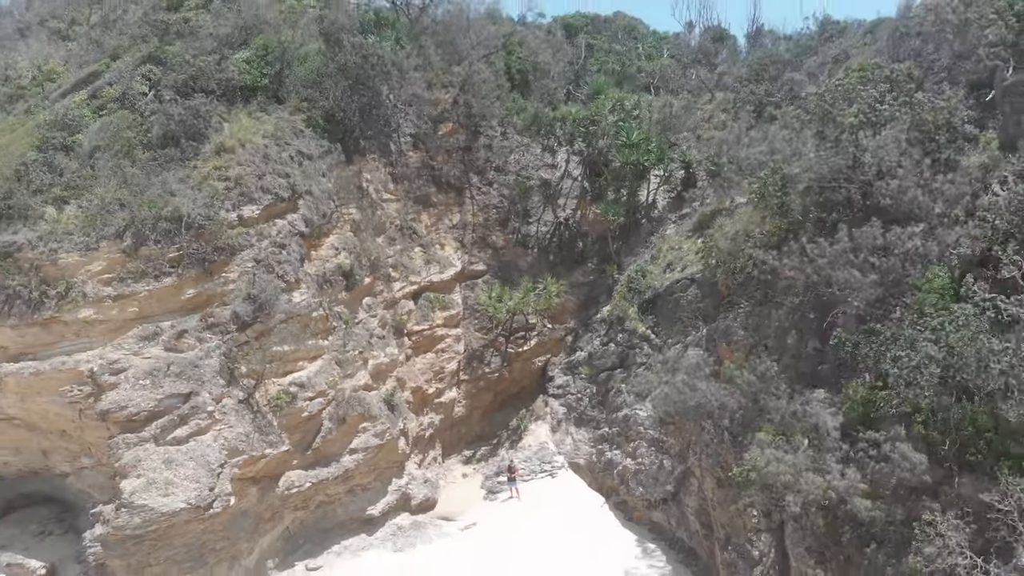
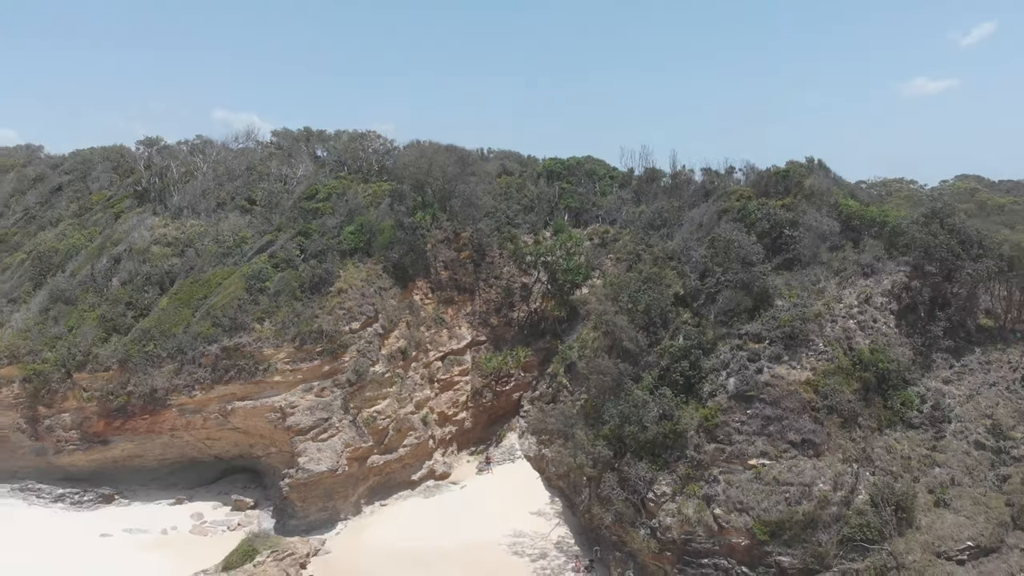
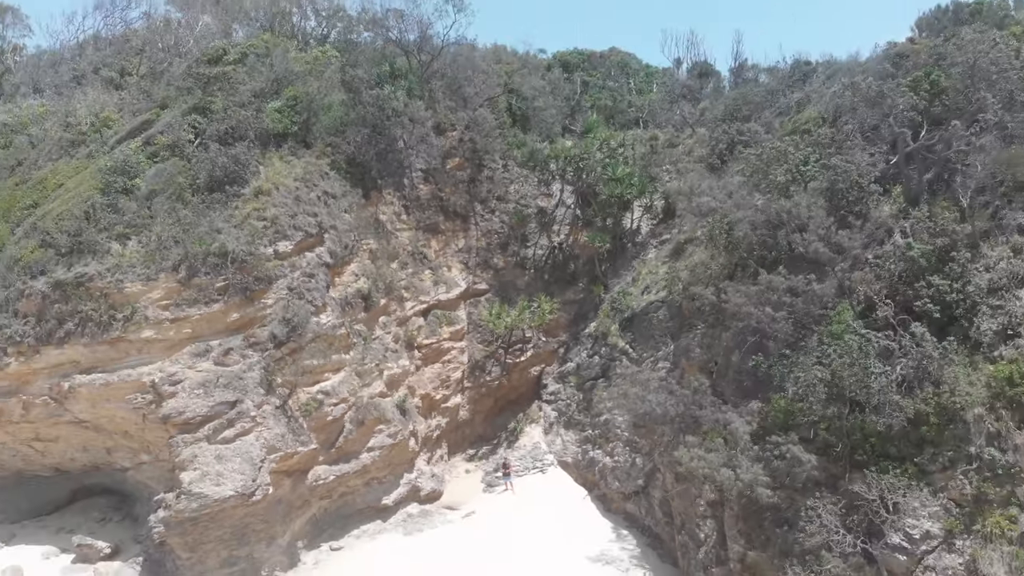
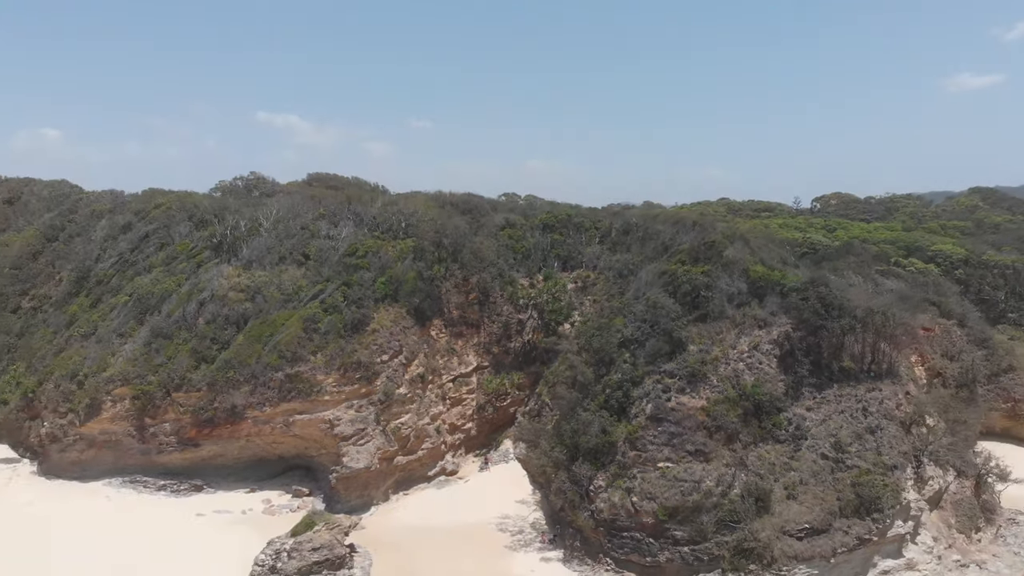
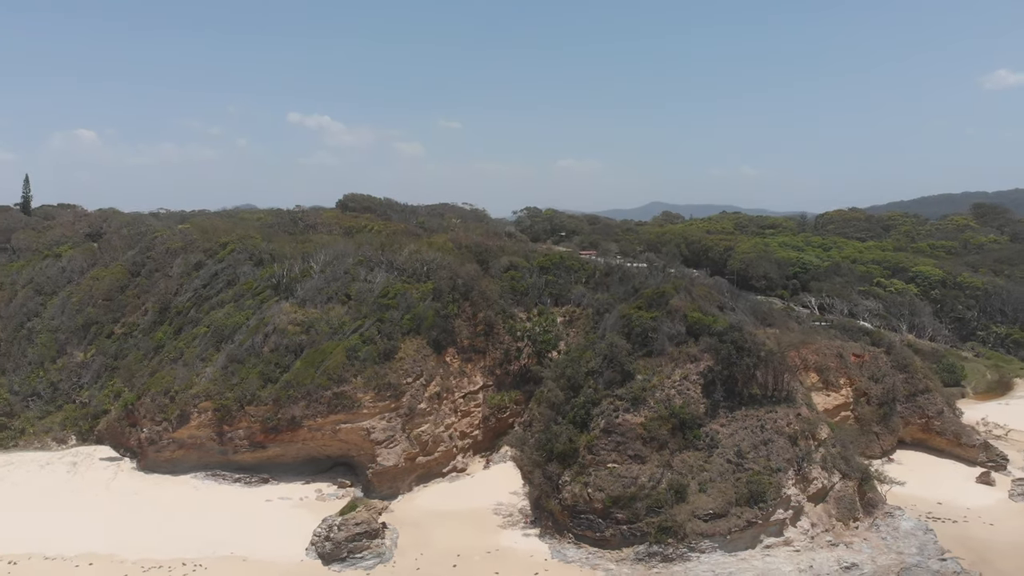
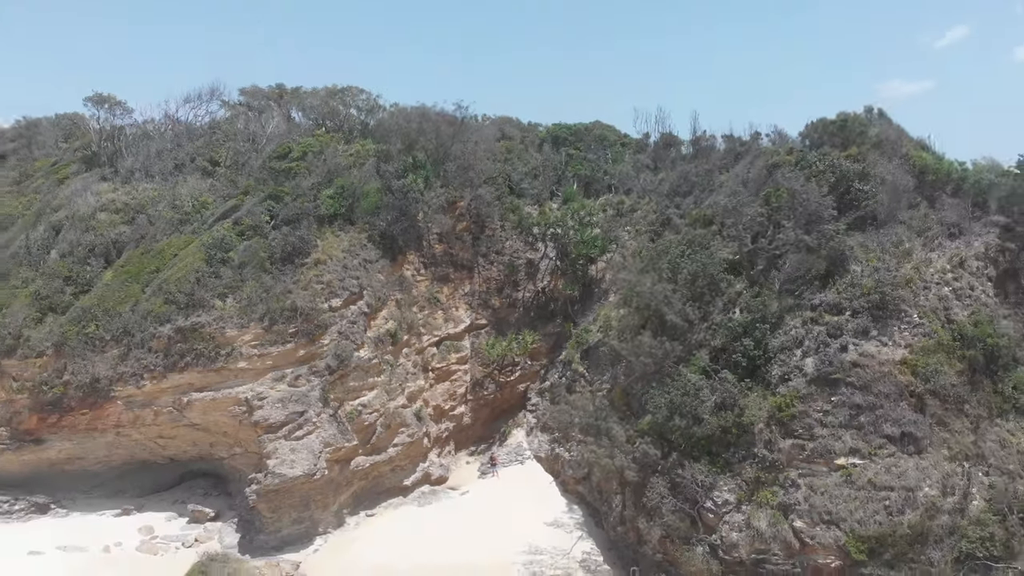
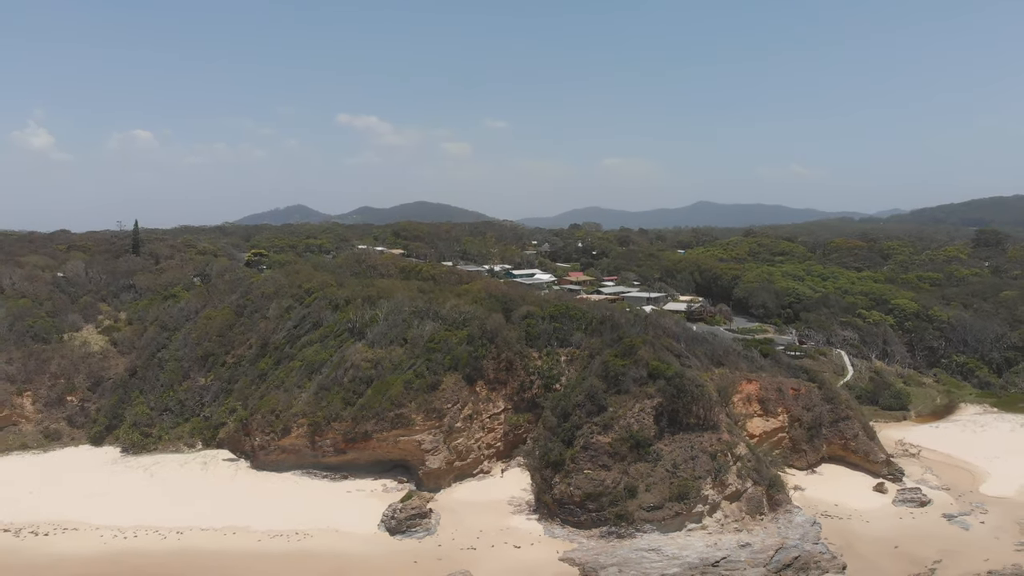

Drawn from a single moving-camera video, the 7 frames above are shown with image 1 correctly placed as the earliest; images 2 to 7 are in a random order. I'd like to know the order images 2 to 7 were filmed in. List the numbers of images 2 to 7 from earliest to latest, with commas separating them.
3, 6, 2, 4, 5, 7
